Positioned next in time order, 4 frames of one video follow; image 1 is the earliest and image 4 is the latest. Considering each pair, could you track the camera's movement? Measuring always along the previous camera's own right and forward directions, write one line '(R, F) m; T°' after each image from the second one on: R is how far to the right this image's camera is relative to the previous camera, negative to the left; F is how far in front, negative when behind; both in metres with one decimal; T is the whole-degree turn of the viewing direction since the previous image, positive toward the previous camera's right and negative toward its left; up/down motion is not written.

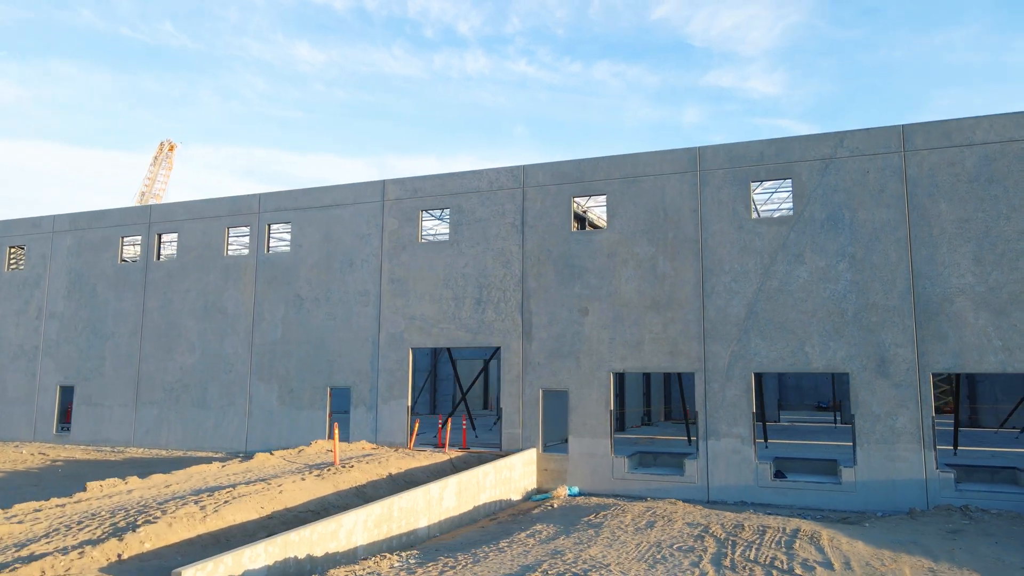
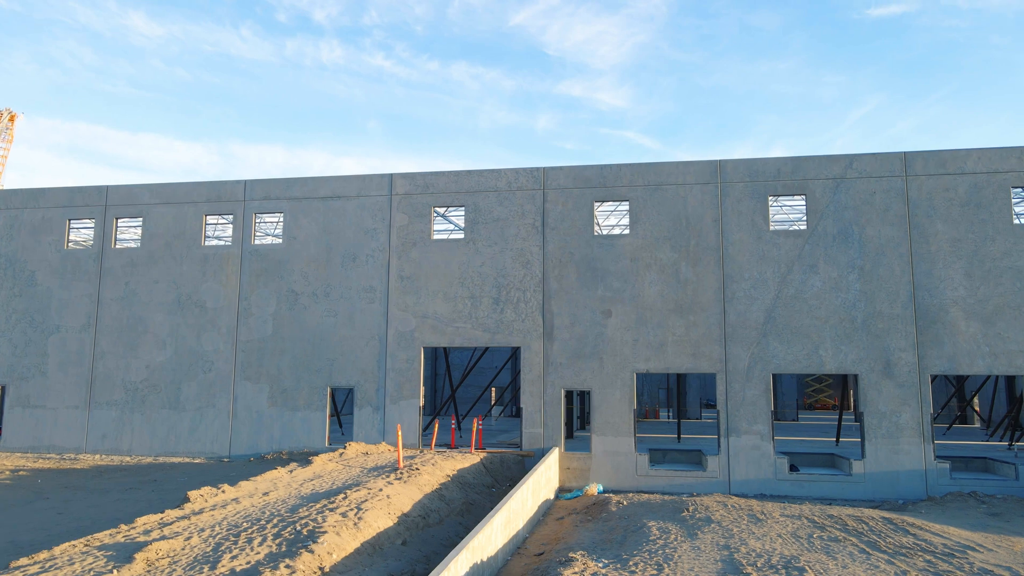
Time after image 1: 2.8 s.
(-3.3, +0.3) m; +11°
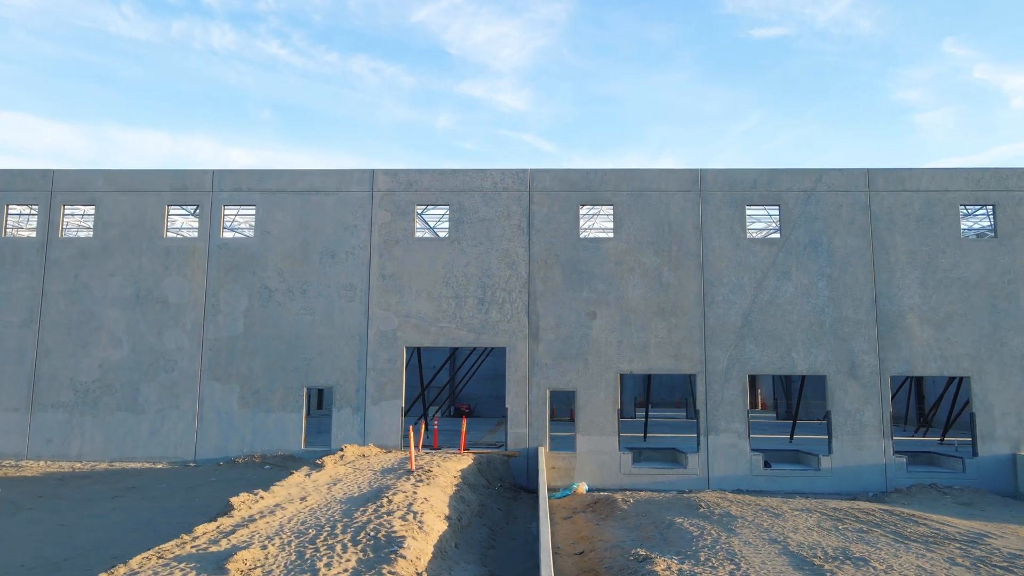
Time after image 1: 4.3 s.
(-1.8, +0.1) m; +8°
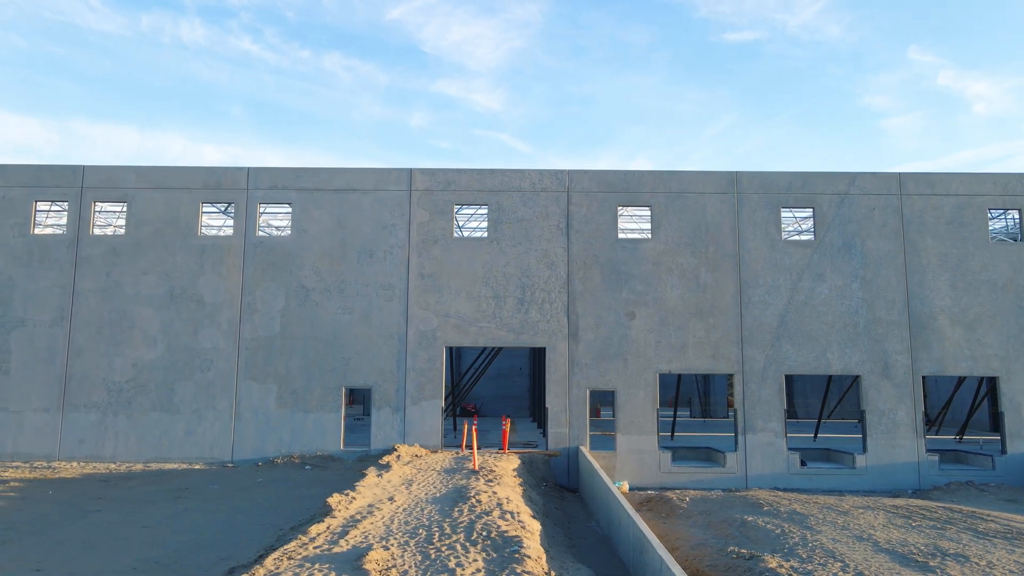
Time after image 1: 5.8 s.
(-1.3, 0.0) m; +2°
